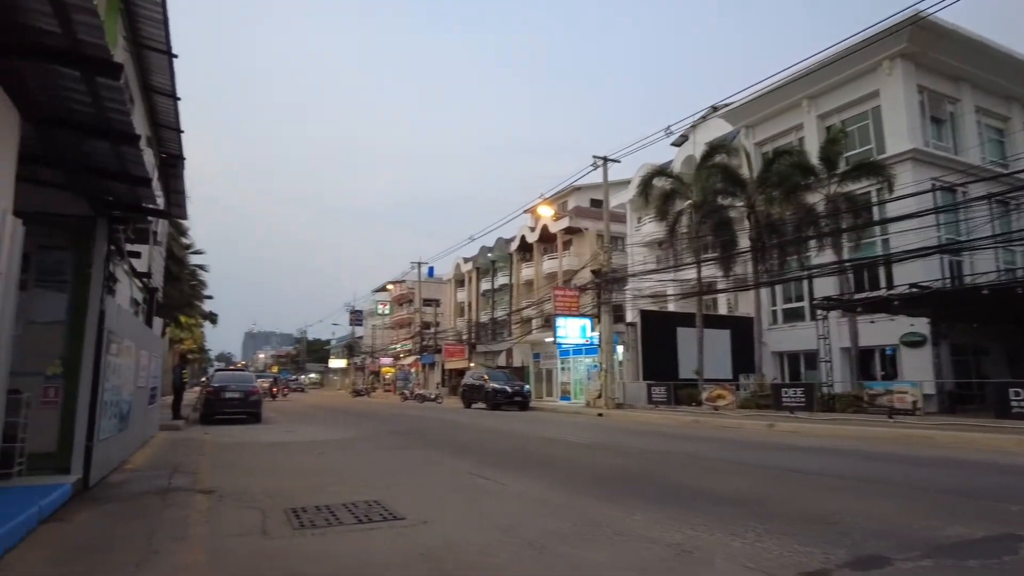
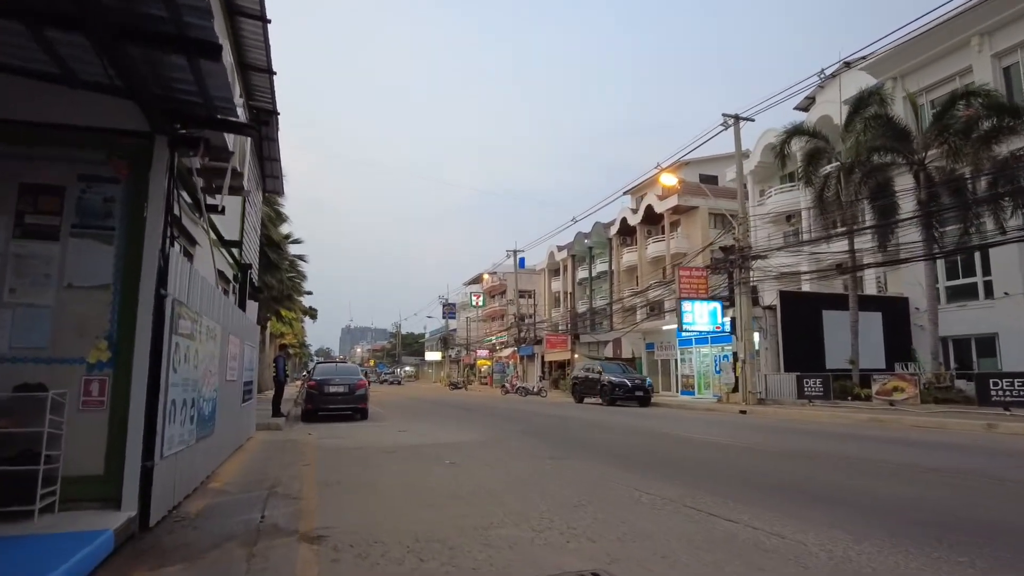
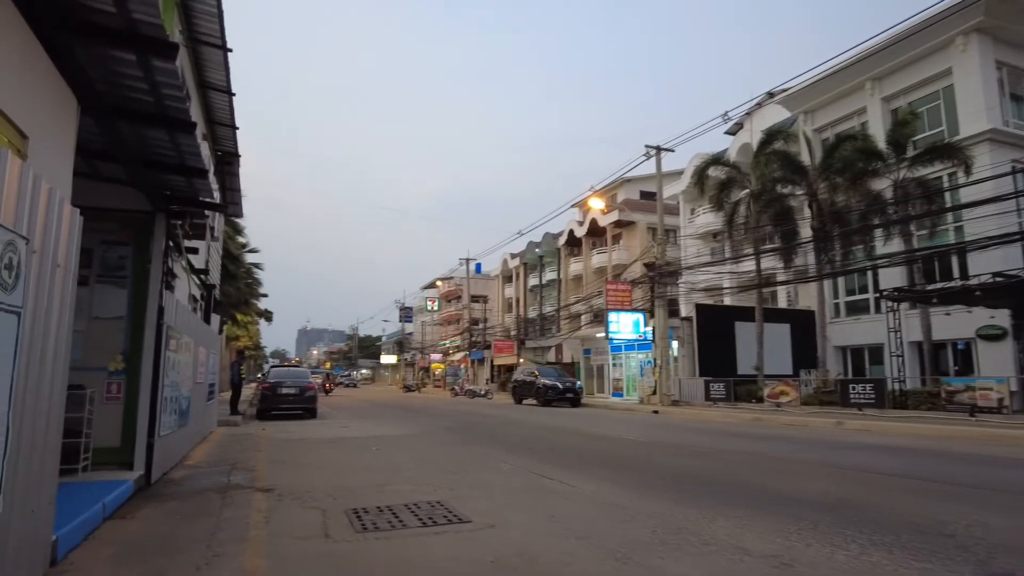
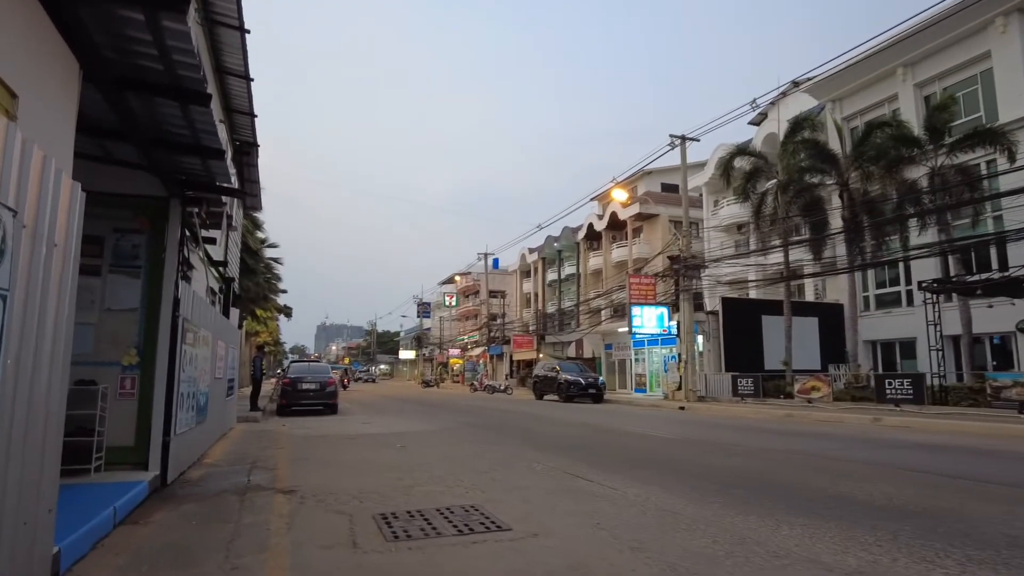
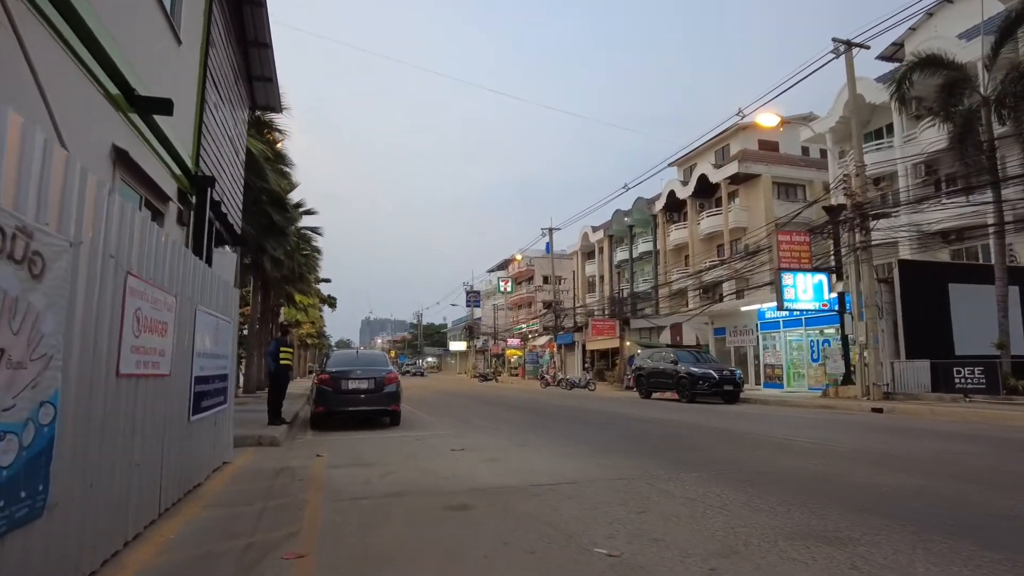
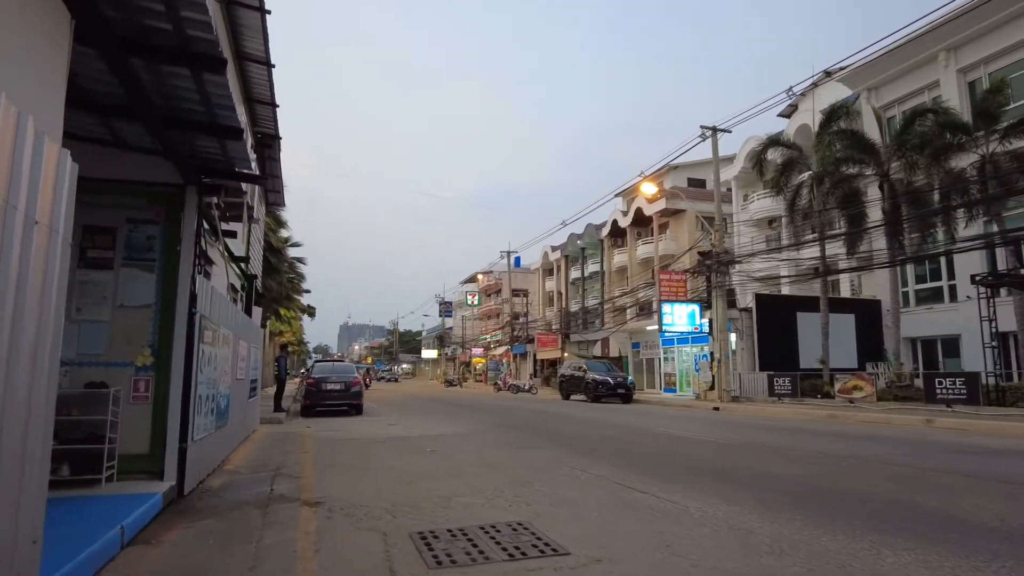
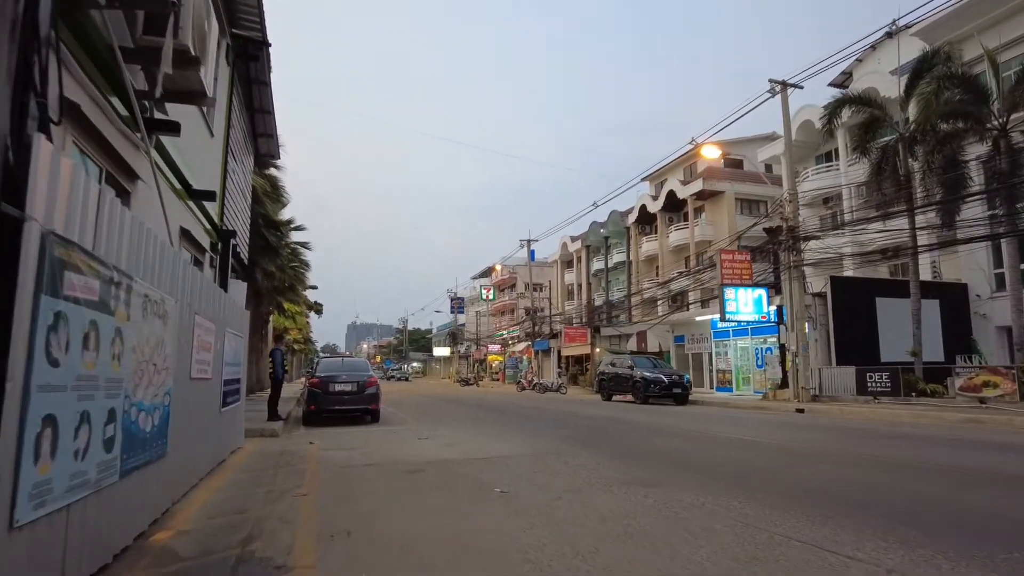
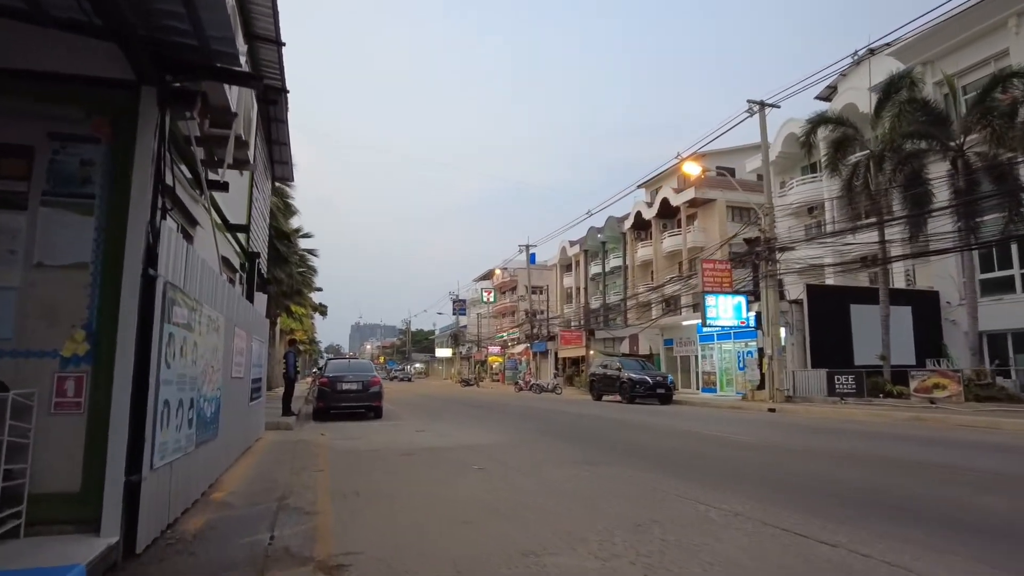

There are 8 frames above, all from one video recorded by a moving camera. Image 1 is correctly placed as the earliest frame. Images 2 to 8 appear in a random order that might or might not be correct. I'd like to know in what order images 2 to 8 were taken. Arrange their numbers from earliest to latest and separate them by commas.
3, 4, 6, 2, 8, 7, 5
